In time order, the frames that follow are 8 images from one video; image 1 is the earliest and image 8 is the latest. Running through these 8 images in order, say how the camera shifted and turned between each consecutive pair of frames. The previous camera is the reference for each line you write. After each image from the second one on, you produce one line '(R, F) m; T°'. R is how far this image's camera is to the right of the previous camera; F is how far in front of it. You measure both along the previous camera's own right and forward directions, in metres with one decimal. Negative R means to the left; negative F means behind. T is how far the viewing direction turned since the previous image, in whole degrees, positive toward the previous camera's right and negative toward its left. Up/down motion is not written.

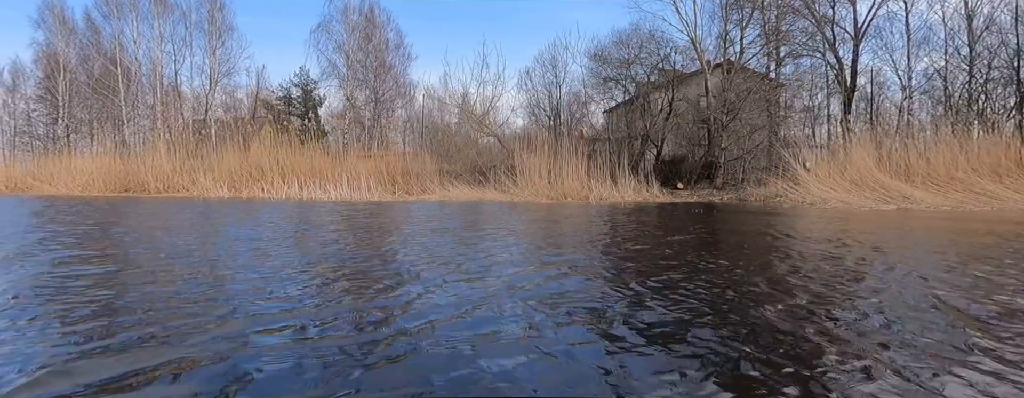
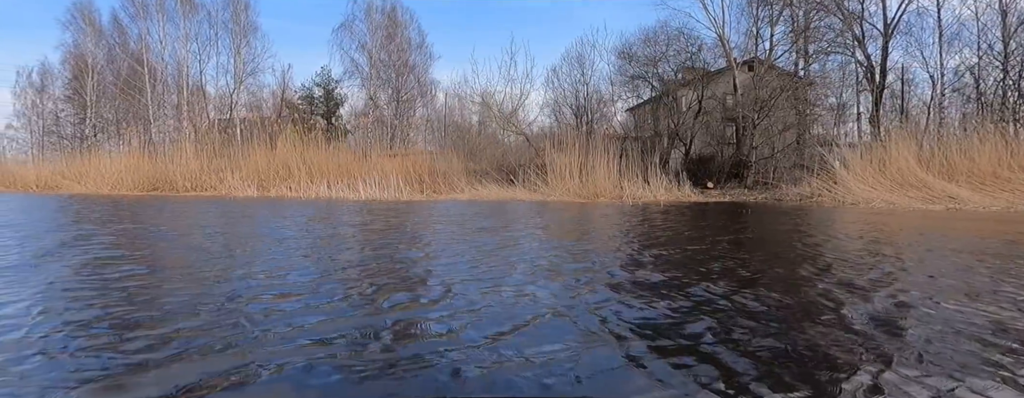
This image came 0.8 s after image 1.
(-0.2, +0.1) m; -1°
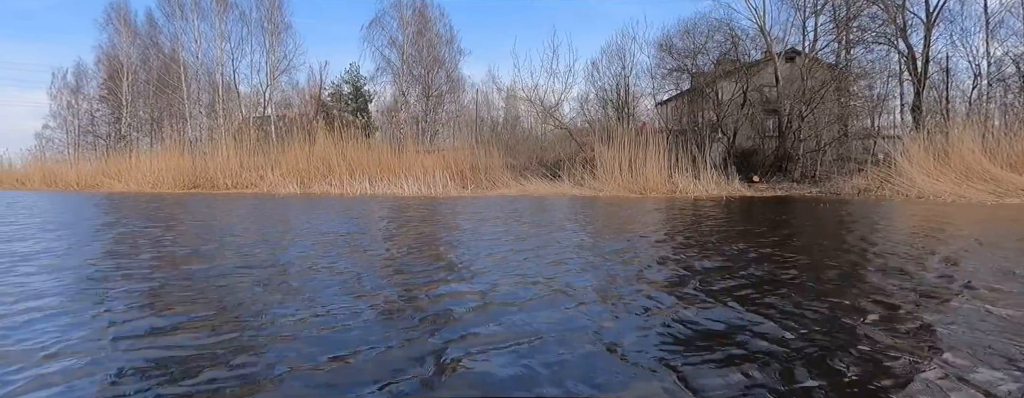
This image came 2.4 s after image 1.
(-0.3, +0.1) m; -2°
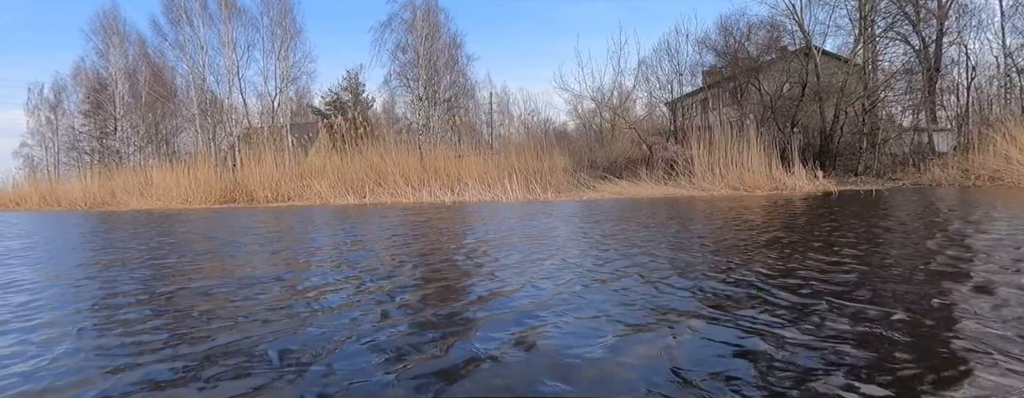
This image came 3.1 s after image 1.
(-1.1, +0.3) m; +3°
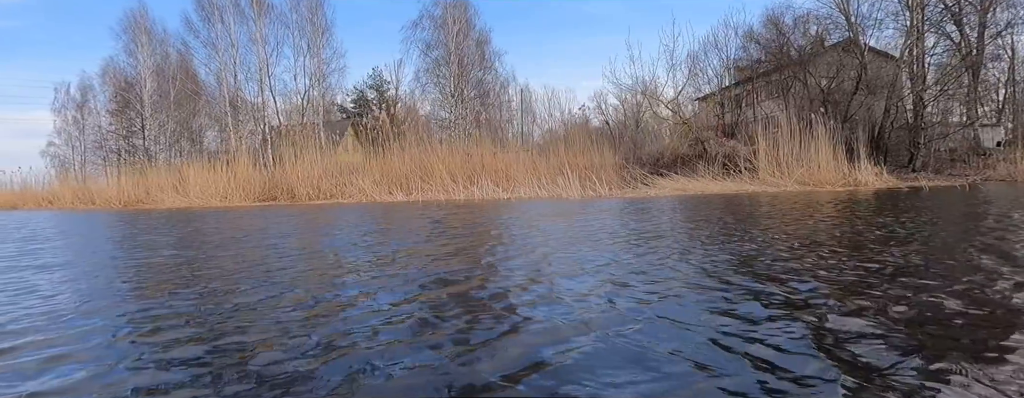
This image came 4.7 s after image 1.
(-0.4, +0.1) m; -1°
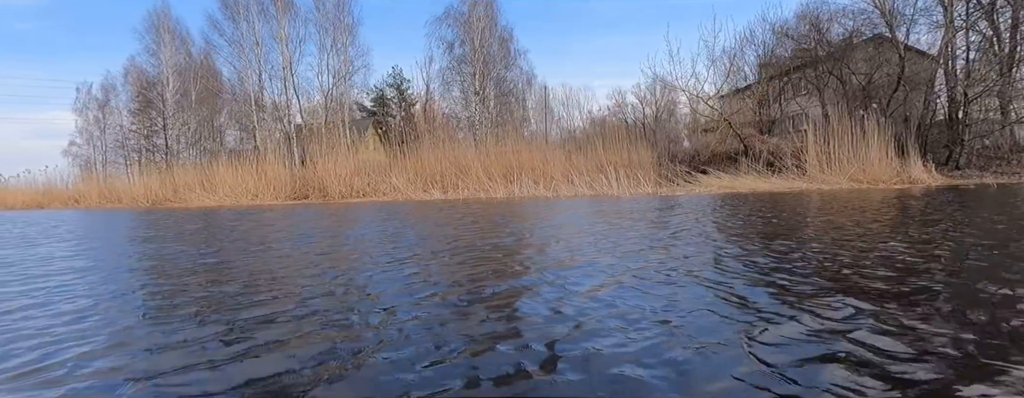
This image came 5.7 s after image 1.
(-0.3, +0.1) m; -1°
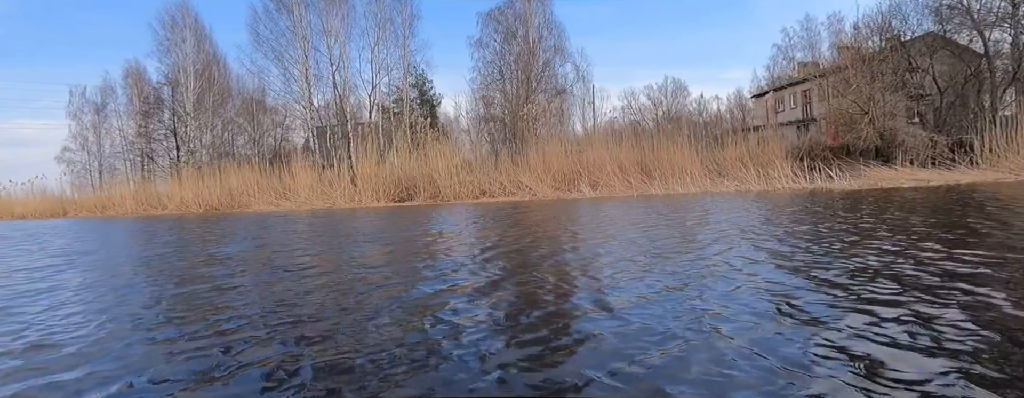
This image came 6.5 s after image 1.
(-1.7, +0.3) m; +3°
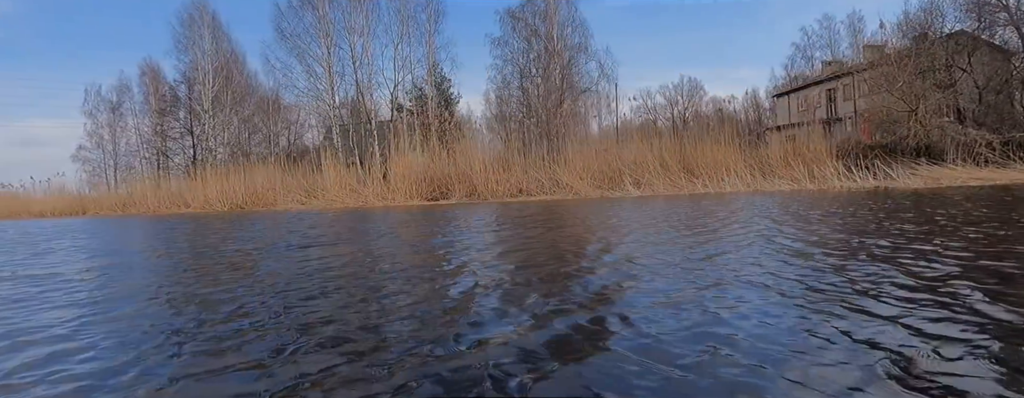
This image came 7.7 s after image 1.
(-0.4, +0.1) m; 0°
